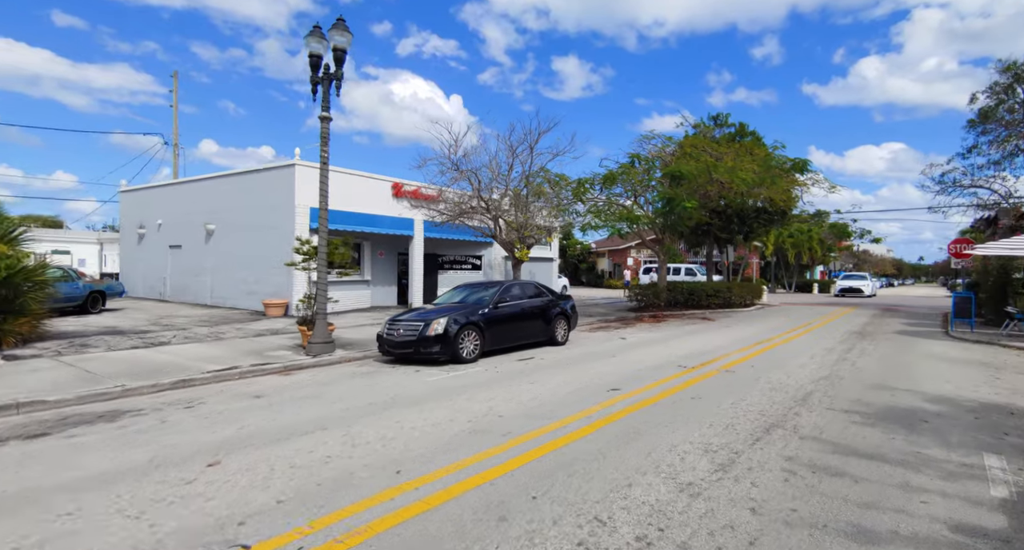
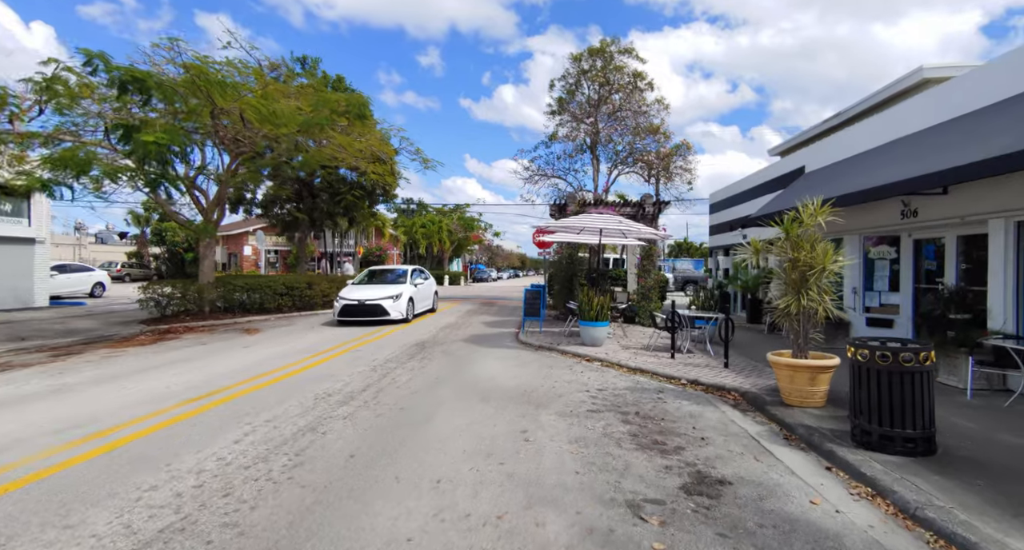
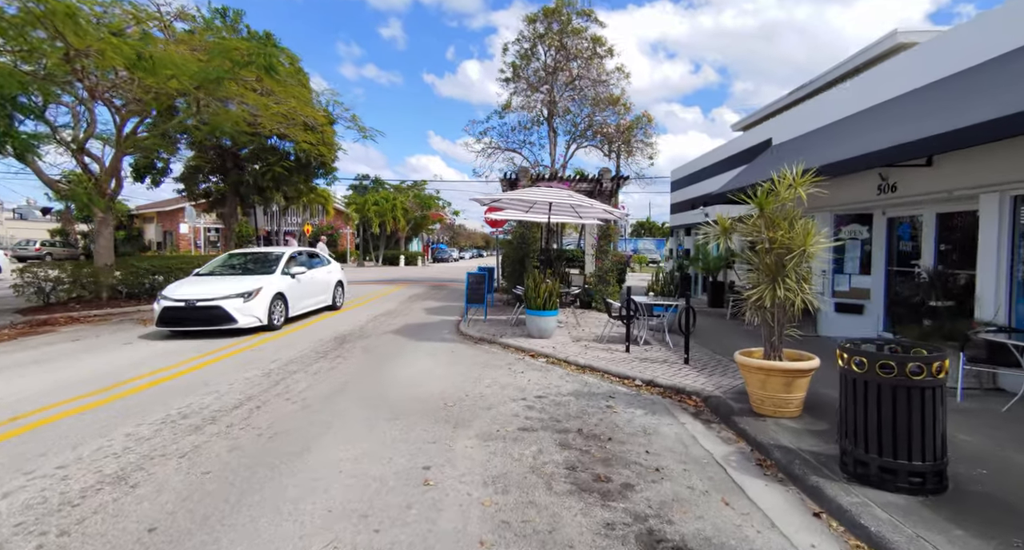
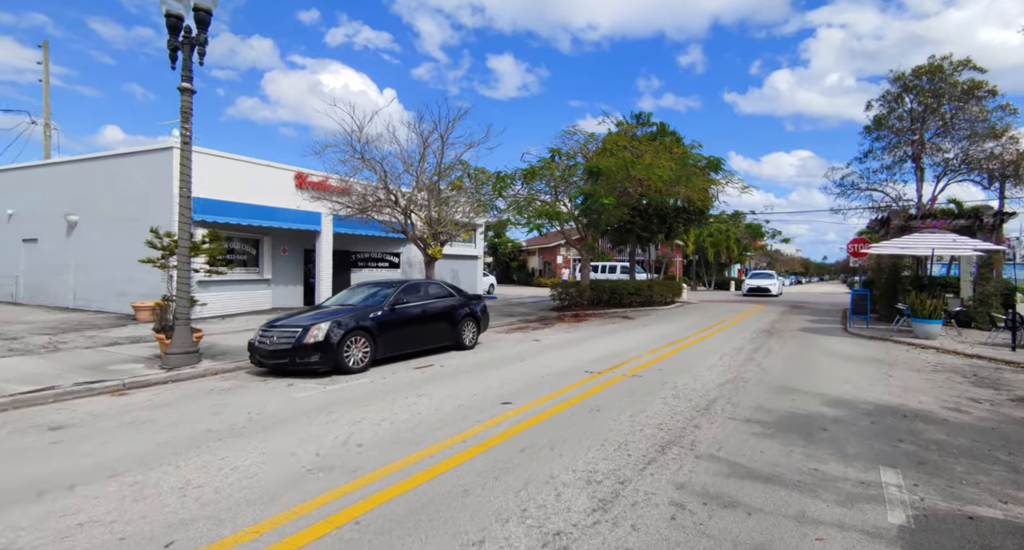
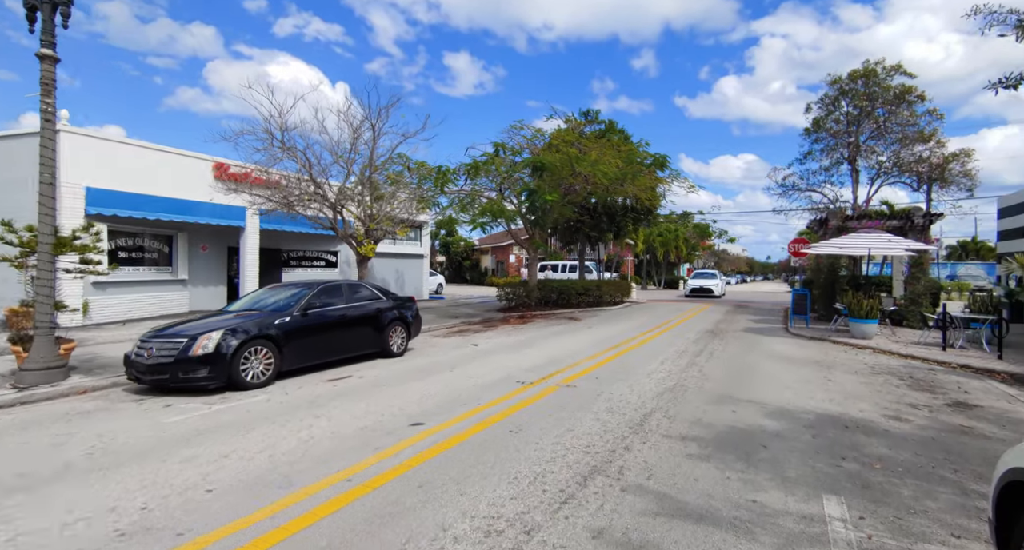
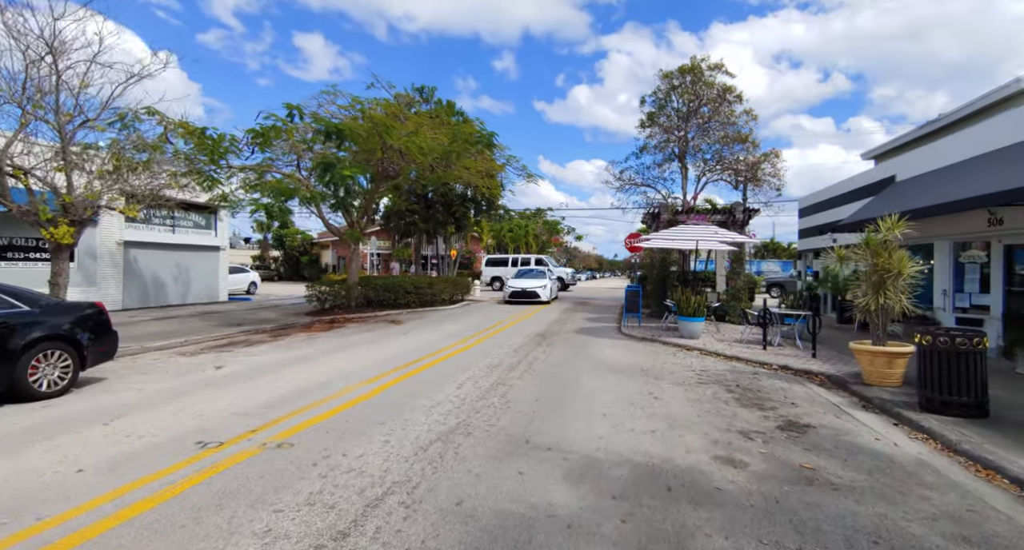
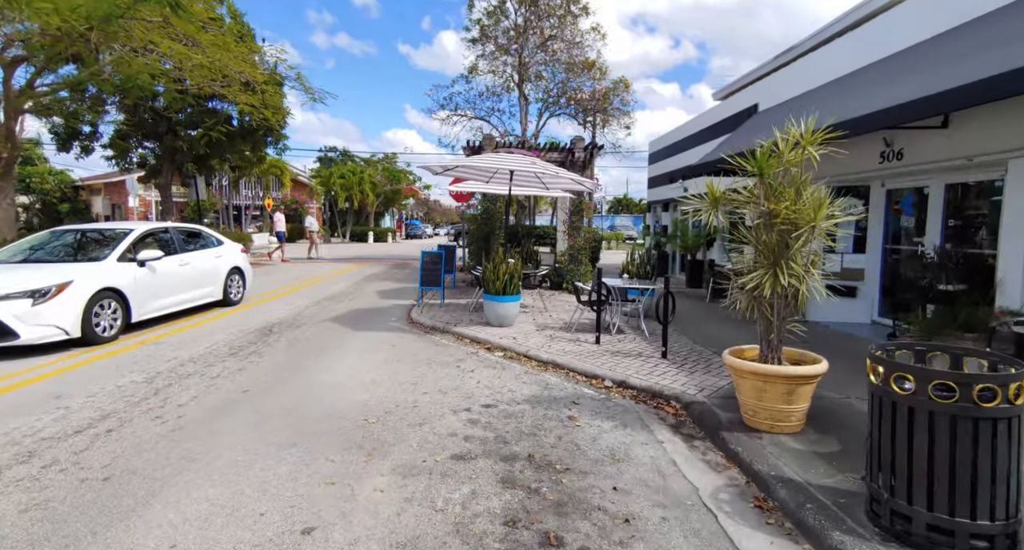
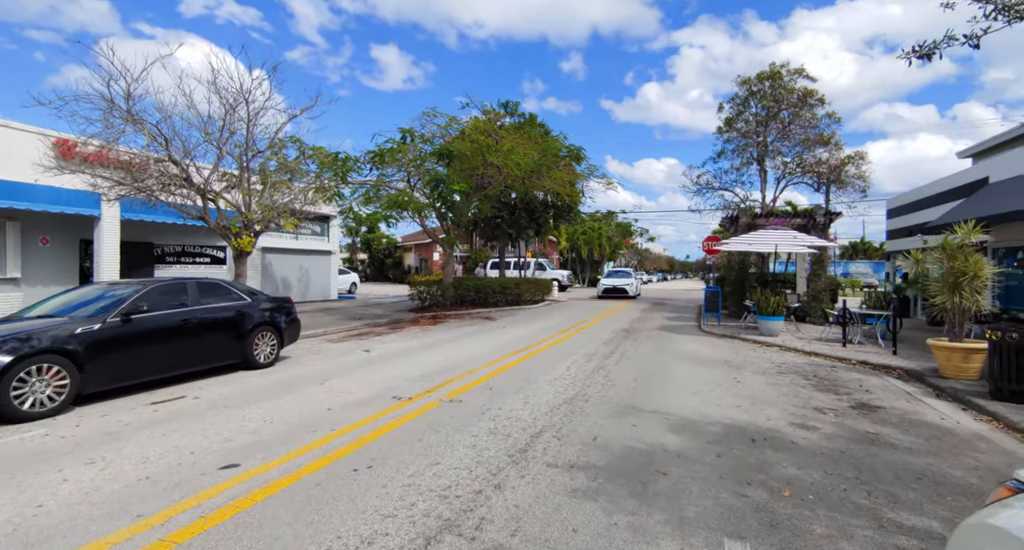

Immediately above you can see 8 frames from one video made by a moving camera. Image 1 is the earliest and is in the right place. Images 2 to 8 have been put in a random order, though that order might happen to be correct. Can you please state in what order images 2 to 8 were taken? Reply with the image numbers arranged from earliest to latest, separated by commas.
4, 5, 8, 6, 2, 3, 7
